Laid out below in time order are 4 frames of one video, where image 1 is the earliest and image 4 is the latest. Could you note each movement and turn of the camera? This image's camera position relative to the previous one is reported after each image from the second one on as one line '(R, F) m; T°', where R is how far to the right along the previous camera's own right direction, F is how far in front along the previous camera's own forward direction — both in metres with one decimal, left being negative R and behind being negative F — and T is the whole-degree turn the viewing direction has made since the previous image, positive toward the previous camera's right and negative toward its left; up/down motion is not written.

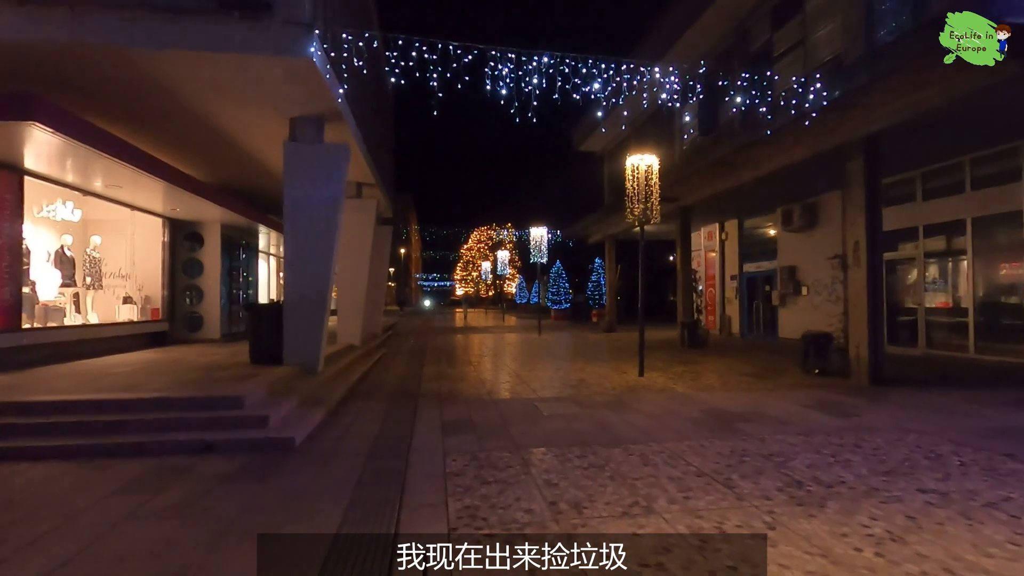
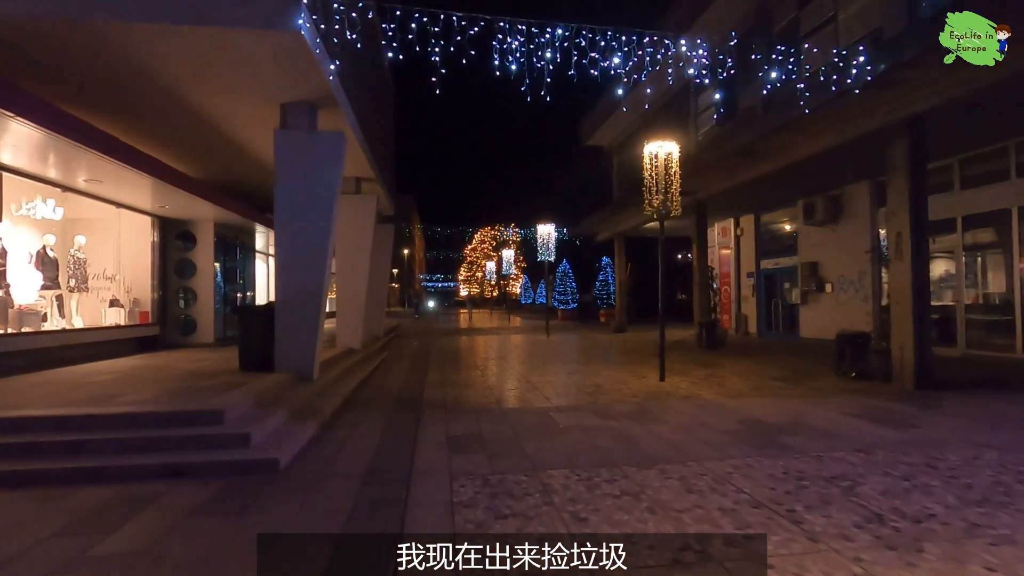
(-0.1, +1.0) m; 0°
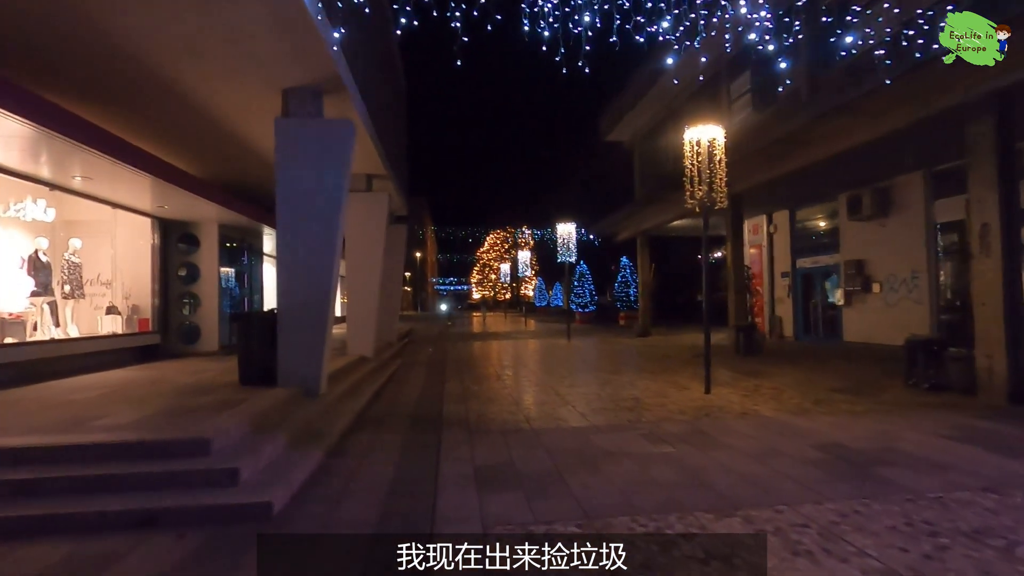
(-0.3, +1.2) m; -1°
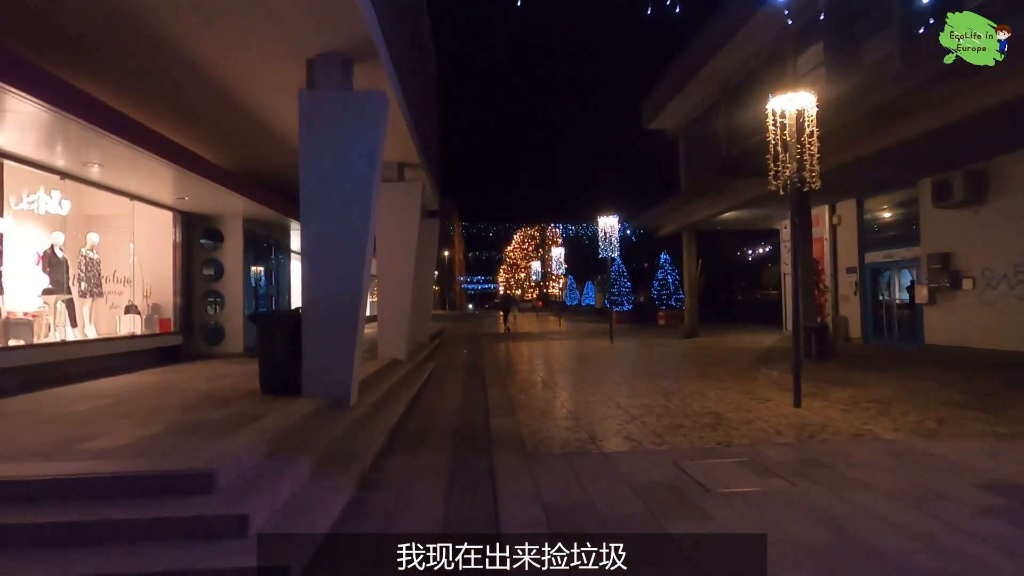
(-0.5, +1.4) m; -3°
